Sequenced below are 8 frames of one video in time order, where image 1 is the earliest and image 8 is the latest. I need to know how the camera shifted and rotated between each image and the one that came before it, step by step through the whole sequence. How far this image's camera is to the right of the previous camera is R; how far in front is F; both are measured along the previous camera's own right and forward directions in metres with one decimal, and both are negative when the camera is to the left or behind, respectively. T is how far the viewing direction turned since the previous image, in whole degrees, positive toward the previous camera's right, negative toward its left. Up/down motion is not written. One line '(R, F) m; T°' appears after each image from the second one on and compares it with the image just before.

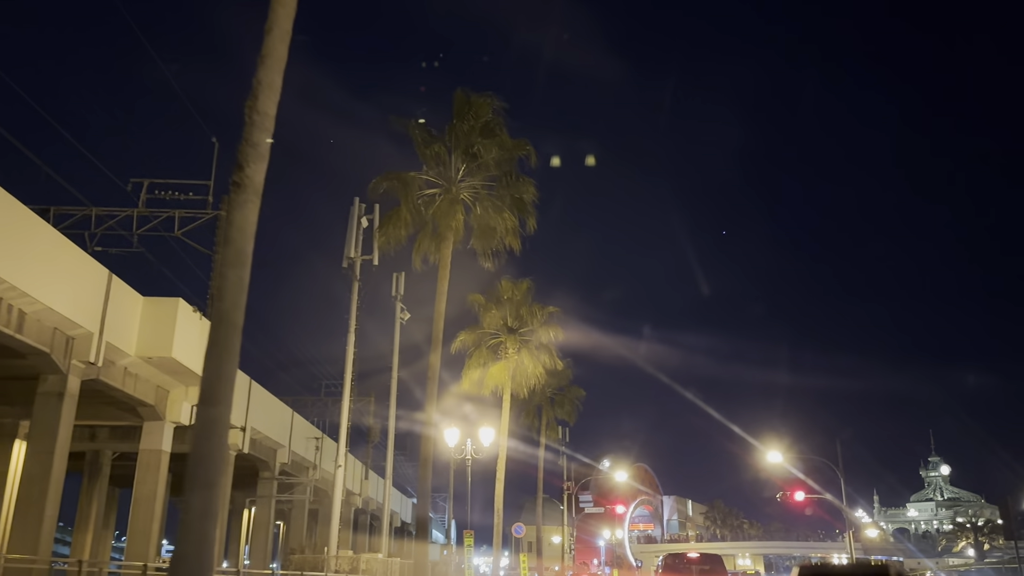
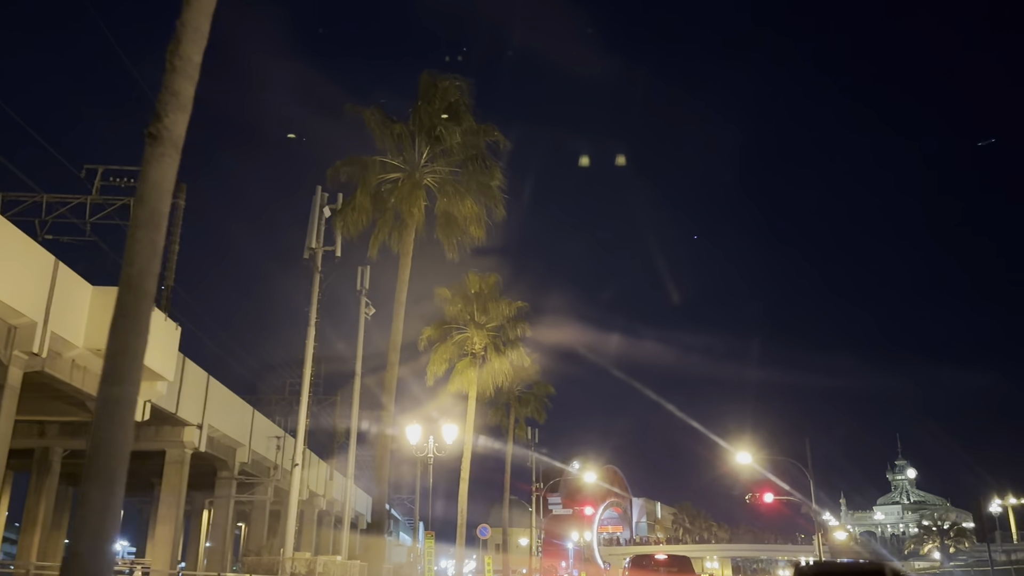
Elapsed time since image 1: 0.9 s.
(+0.1, +0.4) m; +2°
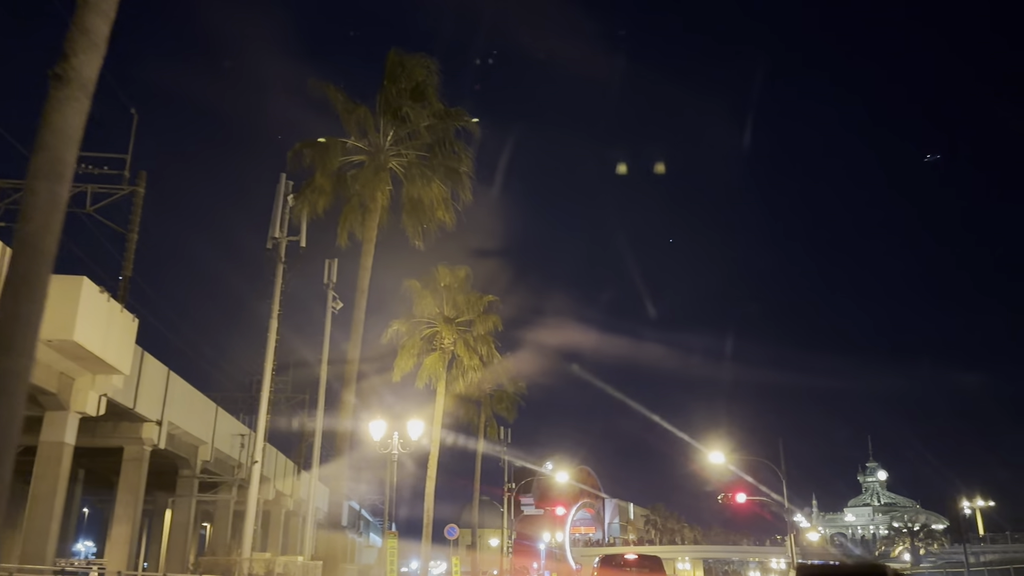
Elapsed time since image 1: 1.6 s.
(+0.1, +0.4) m; +2°
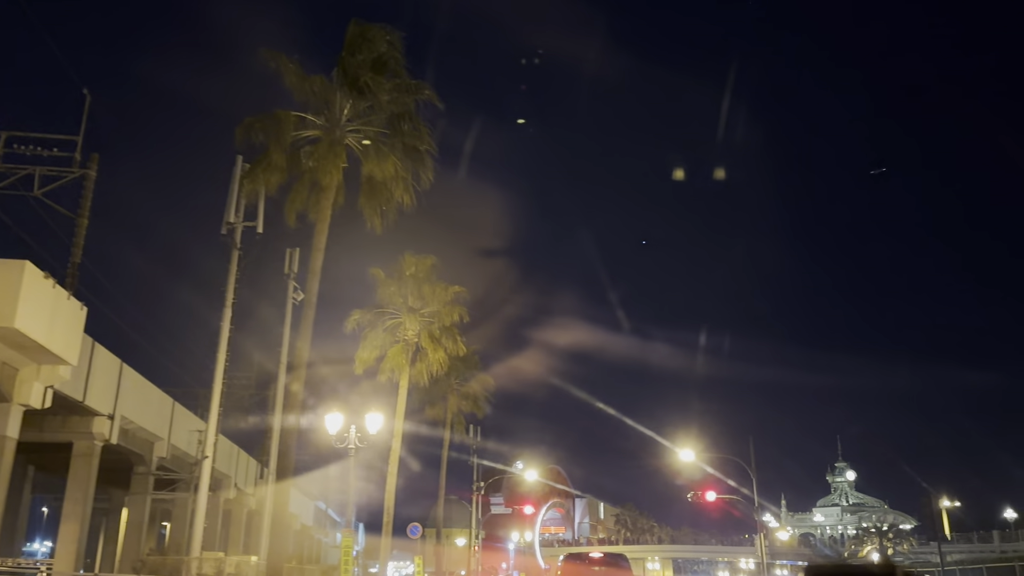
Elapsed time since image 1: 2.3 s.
(+0.1, +0.4) m; +2°
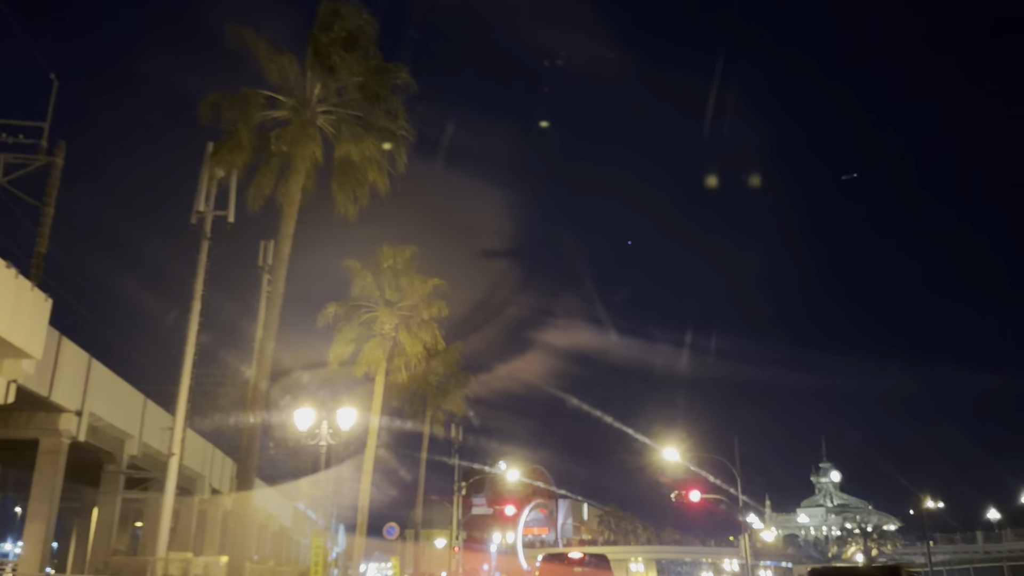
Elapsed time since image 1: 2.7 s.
(+0.1, +0.4) m; +1°
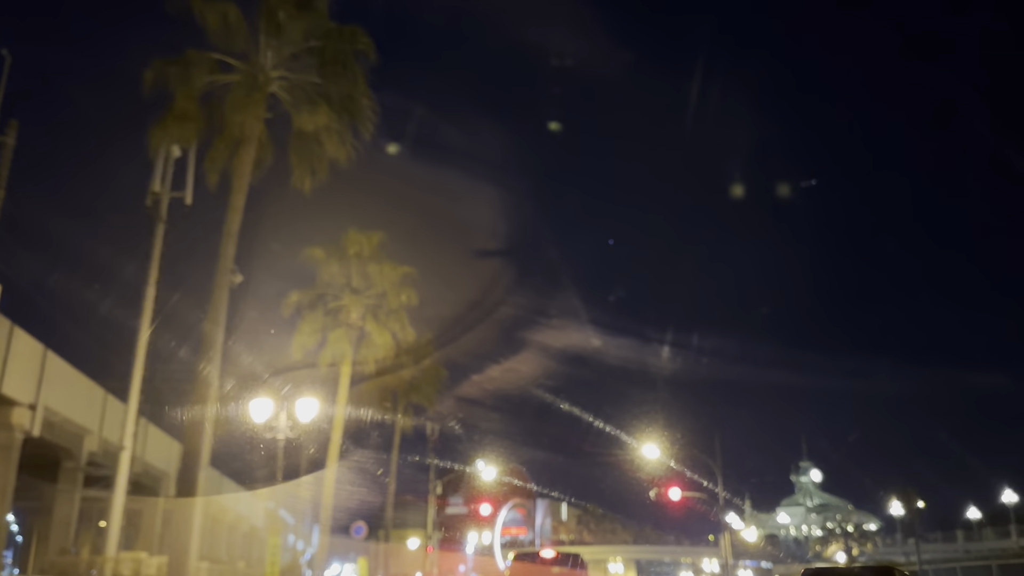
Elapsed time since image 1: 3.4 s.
(+0.1, +0.5) m; +1°
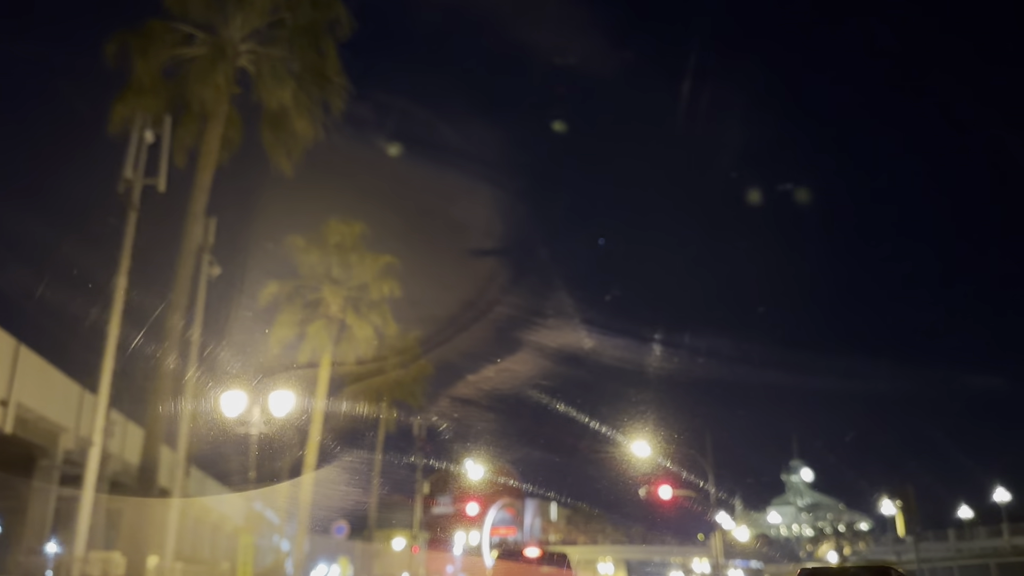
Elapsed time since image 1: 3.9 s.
(+0.1, +0.4) m; +1°
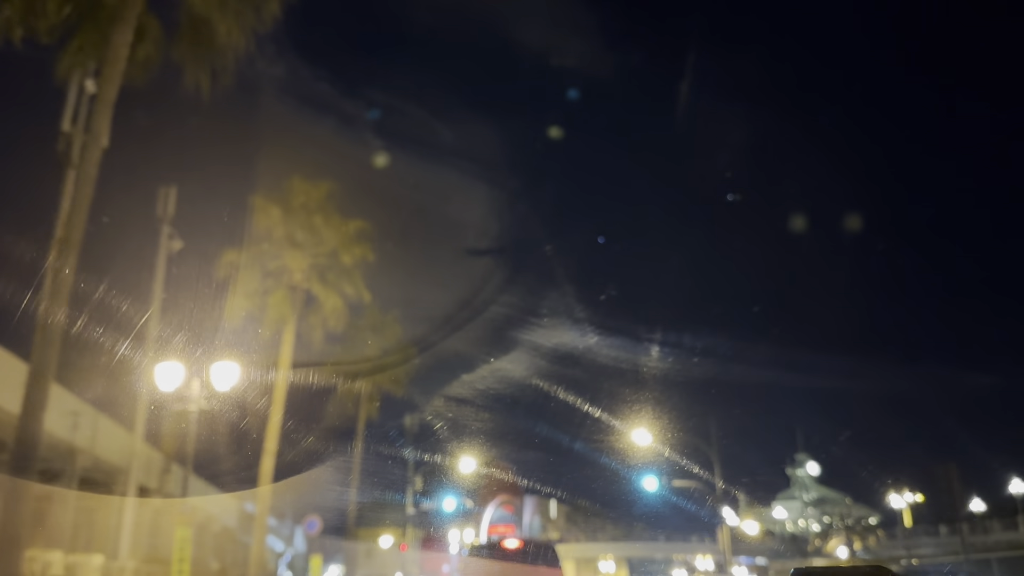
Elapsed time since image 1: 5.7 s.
(+0.2, +1.1) m; 0°
